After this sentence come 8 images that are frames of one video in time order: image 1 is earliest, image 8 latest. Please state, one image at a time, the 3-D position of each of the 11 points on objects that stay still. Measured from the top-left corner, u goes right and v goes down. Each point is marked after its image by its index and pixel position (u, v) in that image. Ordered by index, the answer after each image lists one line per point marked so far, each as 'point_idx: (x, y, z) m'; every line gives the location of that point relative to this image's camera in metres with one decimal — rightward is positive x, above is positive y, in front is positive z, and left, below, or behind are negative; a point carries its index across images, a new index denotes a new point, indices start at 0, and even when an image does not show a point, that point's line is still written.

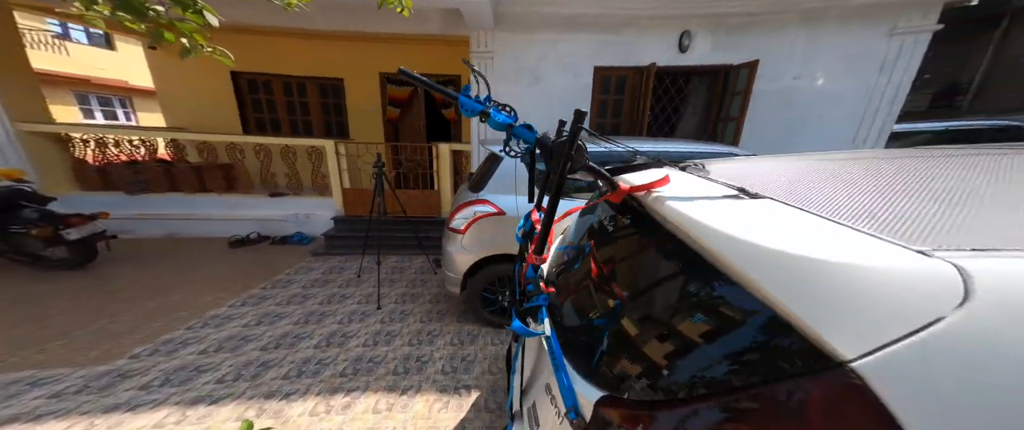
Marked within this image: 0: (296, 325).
0: (-1.7, -0.8, +2.5) m
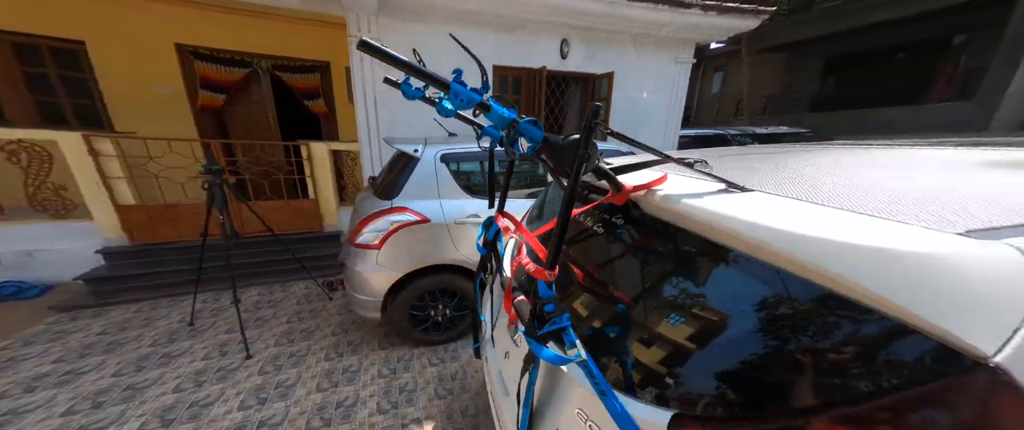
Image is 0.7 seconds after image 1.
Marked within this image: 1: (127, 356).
0: (-2.1, -1.0, +1.6) m
1: (-2.4, -0.9, +2.0) m
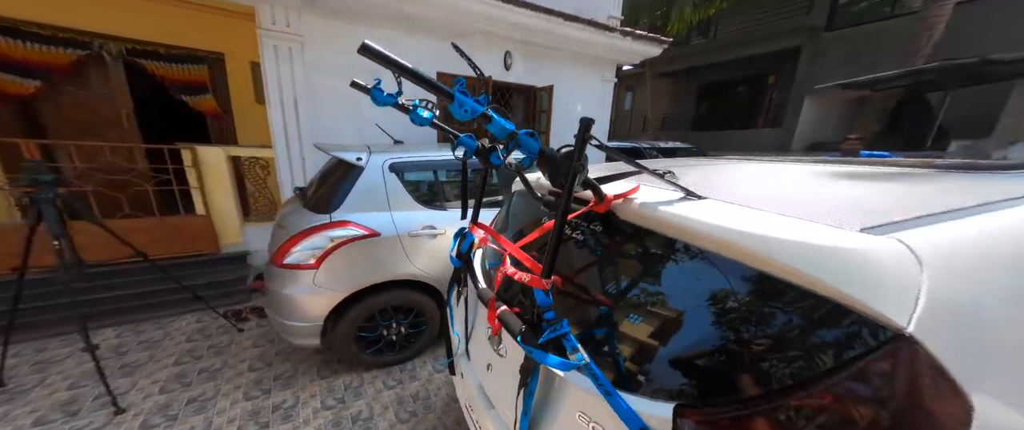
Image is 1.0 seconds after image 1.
0: (-2.2, -1.1, +1.0) m
1: (-2.6, -1.0, +1.4) m
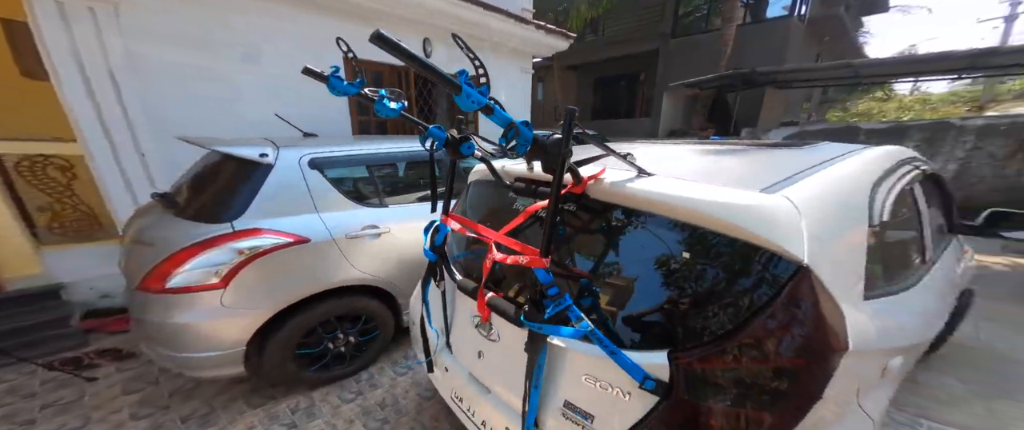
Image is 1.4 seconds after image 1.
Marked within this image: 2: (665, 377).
0: (-2.1, -1.3, +0.5) m
1: (-2.5, -1.2, +0.7) m
2: (+0.4, -0.4, +0.8) m
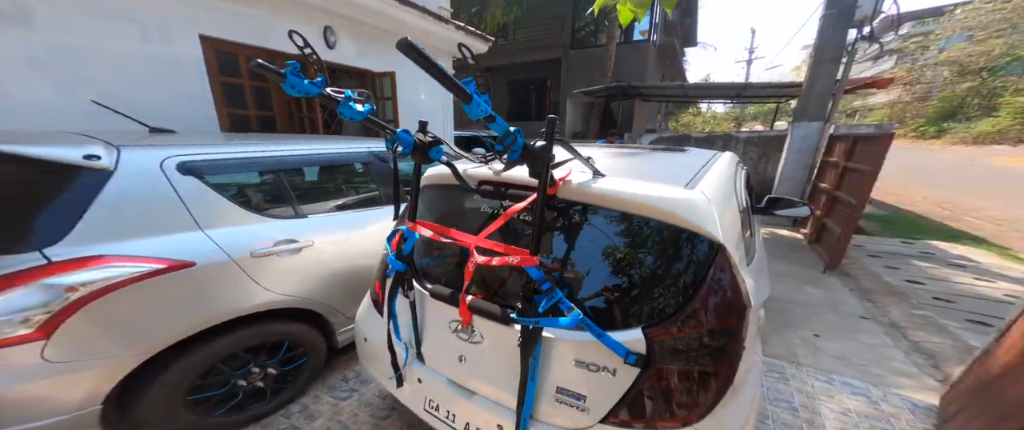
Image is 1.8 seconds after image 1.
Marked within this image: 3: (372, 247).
0: (-1.8, -1.4, -0.1) m
1: (-2.3, -1.3, 0.0) m
2: (+0.4, -0.4, +1.0) m
3: (-1.0, -0.2, +2.3) m
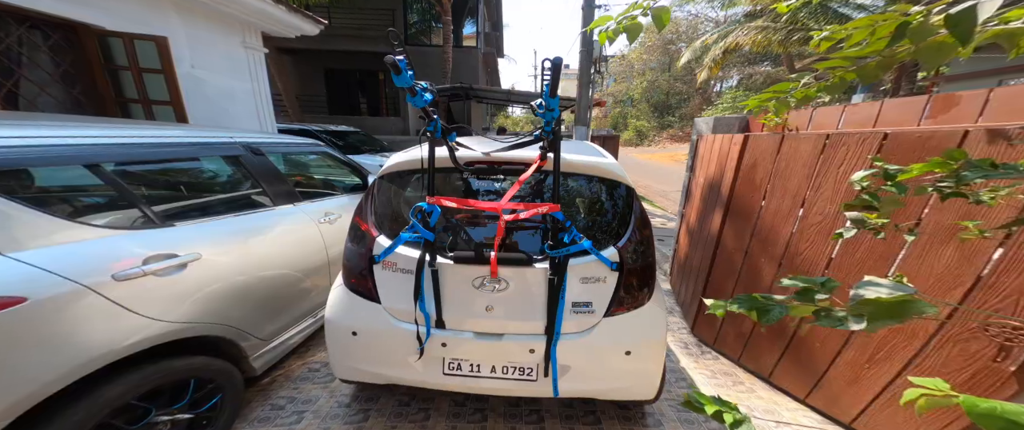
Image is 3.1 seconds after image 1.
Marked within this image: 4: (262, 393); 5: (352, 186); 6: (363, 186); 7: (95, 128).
0: (-0.8, -1.4, -0.5) m
1: (-1.2, -1.4, -0.6) m
2: (+0.5, -0.2, +1.5) m
3: (-1.4, -0.2, +1.9) m
4: (-1.5, -1.1, +1.9) m
5: (-1.5, +0.3, +2.9) m
6: (-1.4, +0.3, +3.0) m
7: (-2.0, +0.4, +1.6) m
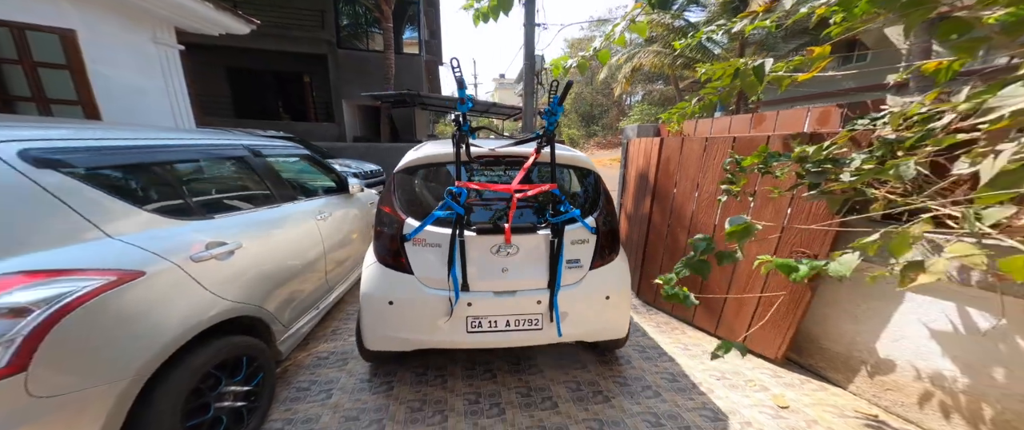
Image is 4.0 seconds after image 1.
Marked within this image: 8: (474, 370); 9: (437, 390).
0: (-0.3, -1.3, -0.2) m
1: (-0.7, -1.3, -0.5) m
2: (+0.5, -0.1, +2.0) m
3: (-1.4, -0.2, +2.0) m
4: (-1.4, -1.0, +2.0) m
5: (-1.7, +0.3, +3.0) m
6: (-1.7, +0.3, +3.1) m
7: (-2.0, +0.4, +1.6) m
8: (-0.3, -1.1, +2.2) m
9: (-0.5, -1.1, +2.0) m
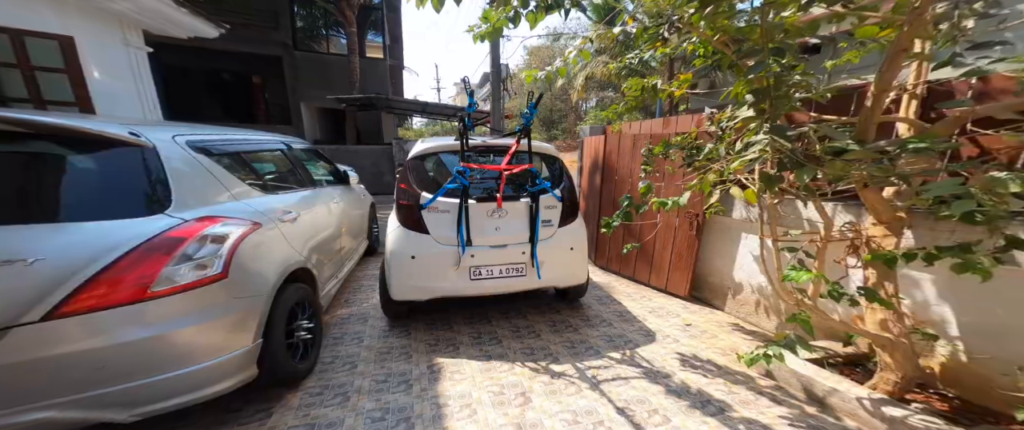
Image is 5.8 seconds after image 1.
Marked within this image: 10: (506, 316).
0: (-0.1, -1.1, +0.4) m
1: (-0.5, -1.1, +0.1) m
2: (+0.4, +0.1, +2.7) m
3: (-1.5, 0.0, +2.5) m
4: (-1.5, -0.9, +2.5) m
5: (-2.0, +0.4, +3.4) m
6: (-1.9, +0.4, +3.5) m
7: (-2.1, +0.6, +2.0) m
8: (-0.4, -0.9, +2.8) m
9: (-0.5, -1.0, +2.6) m
10: (0.0, -0.9, +2.9) m
